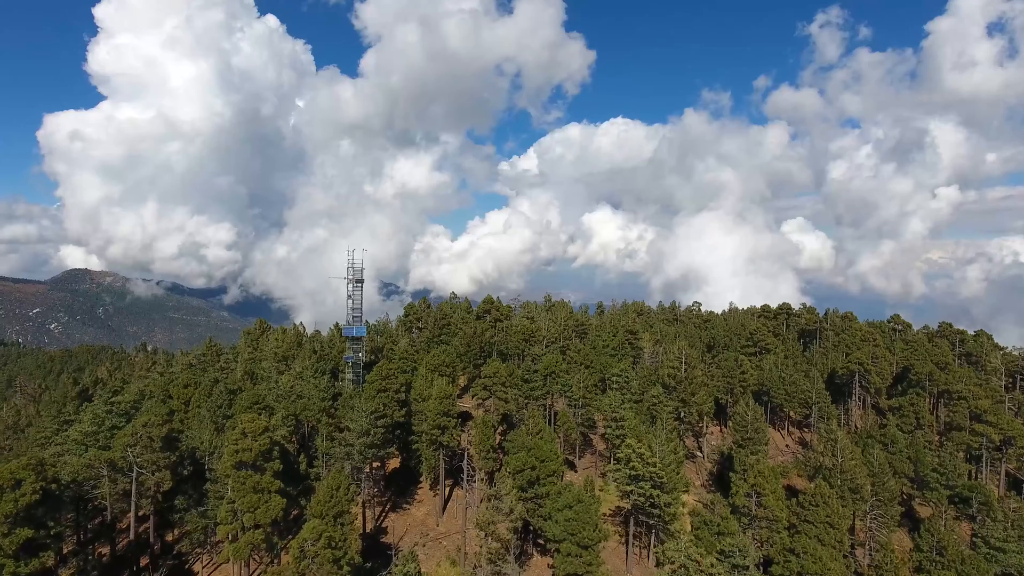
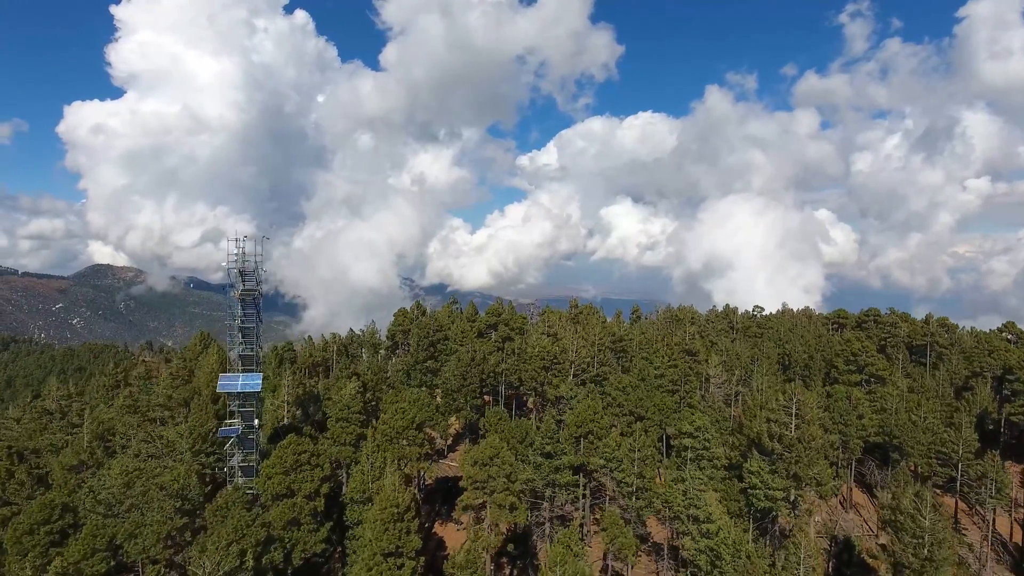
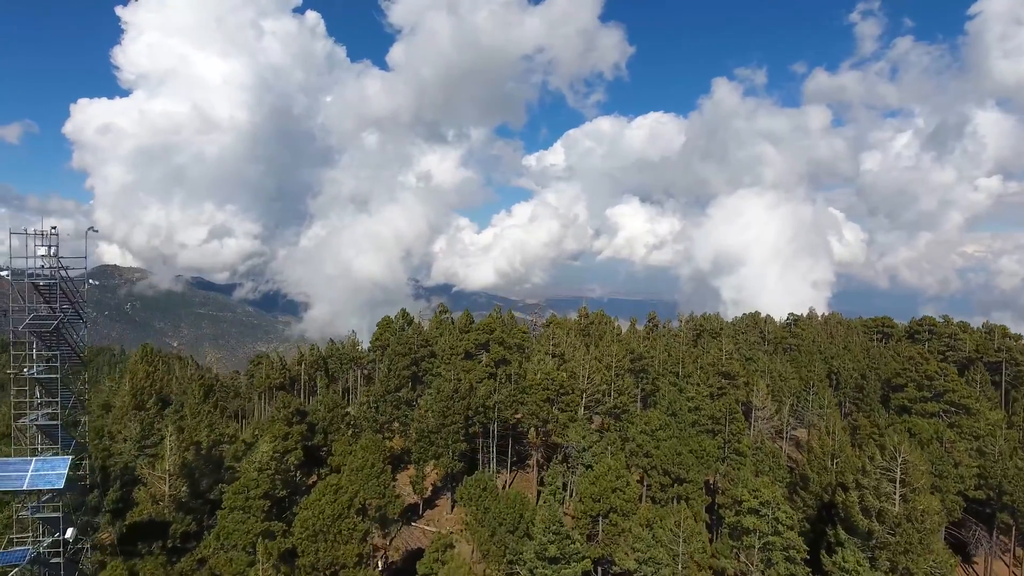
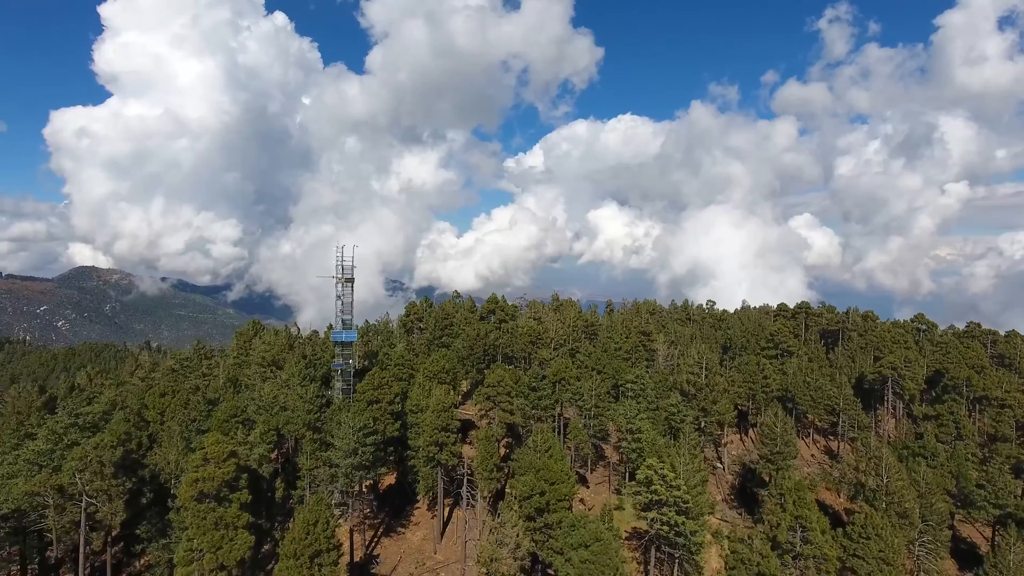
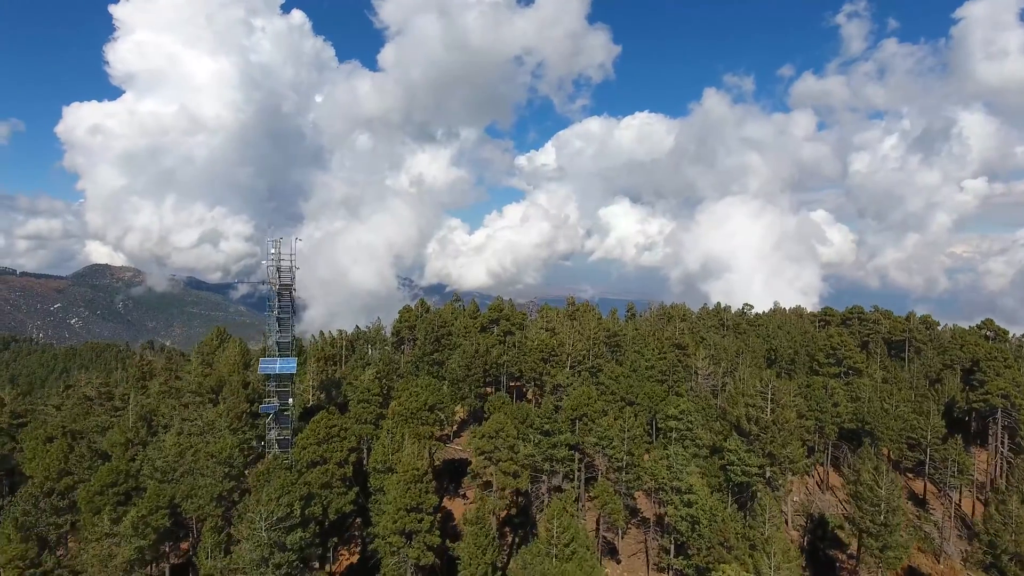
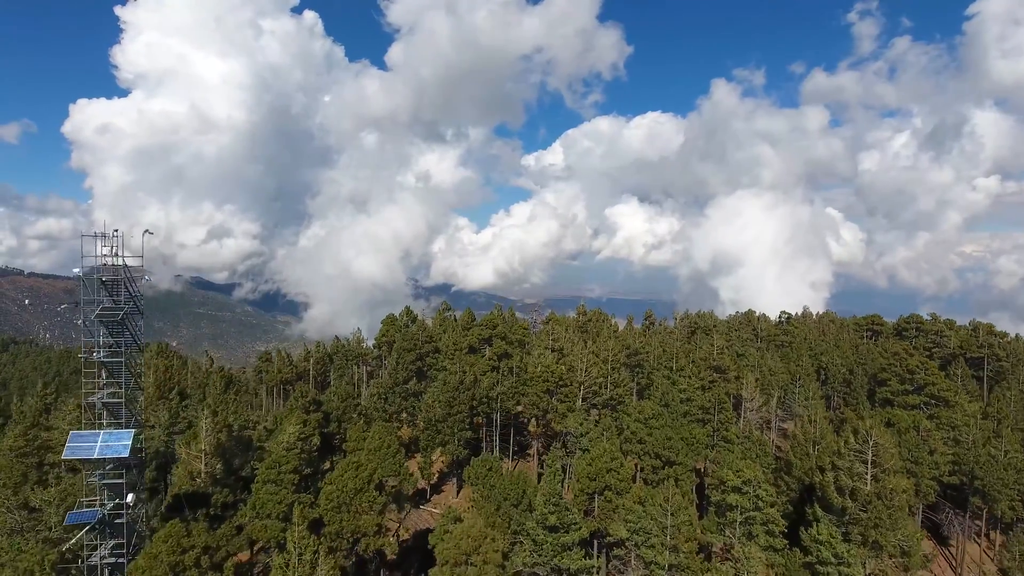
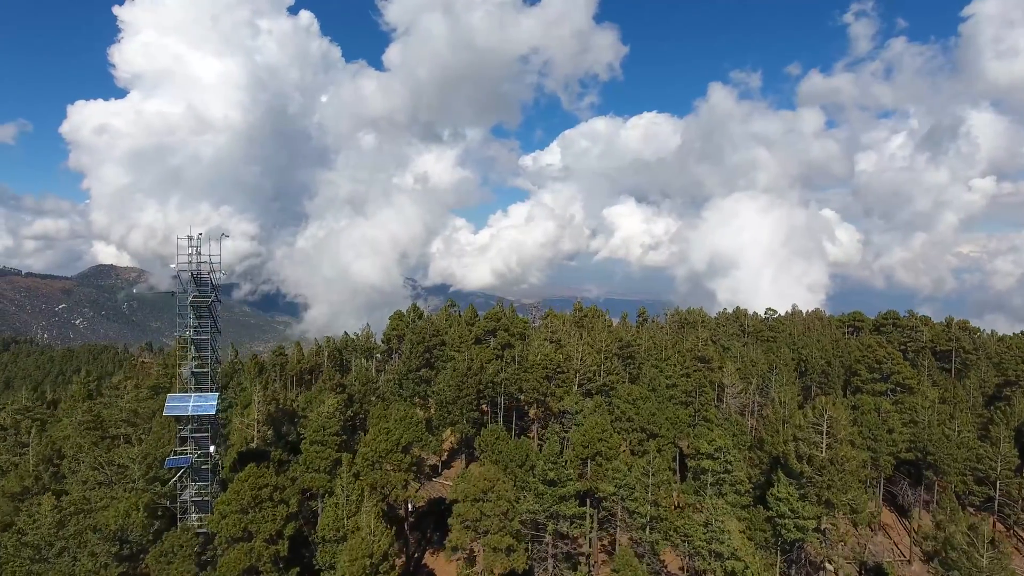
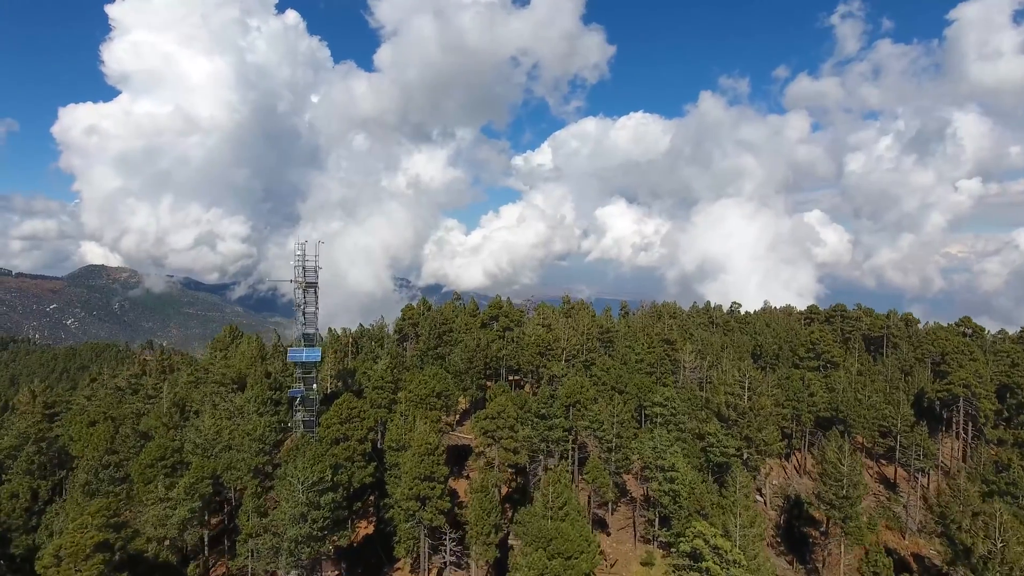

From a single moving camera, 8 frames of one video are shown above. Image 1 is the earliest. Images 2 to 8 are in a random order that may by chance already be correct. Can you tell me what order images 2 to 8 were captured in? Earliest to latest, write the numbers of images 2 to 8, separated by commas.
4, 8, 5, 2, 7, 6, 3
